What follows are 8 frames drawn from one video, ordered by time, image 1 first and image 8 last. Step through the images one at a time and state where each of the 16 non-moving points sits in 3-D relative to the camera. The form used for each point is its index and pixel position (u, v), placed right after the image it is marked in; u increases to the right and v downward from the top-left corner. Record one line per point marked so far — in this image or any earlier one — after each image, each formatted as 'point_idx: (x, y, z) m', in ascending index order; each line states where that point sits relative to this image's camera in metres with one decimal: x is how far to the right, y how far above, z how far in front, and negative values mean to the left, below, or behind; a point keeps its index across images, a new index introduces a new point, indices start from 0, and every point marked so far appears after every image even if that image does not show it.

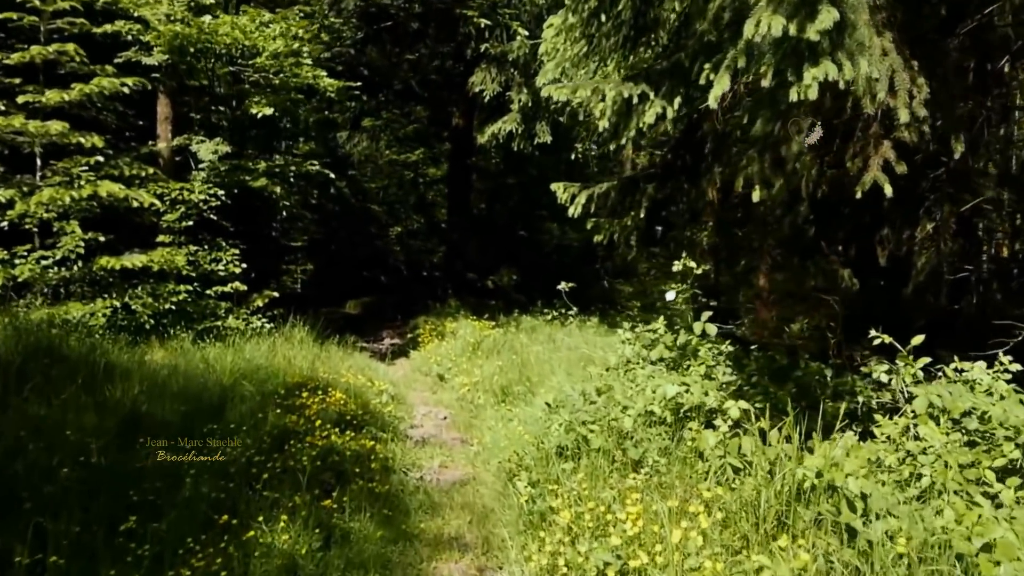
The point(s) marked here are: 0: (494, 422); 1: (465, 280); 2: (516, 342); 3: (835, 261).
0: (-0.1, -1.0, +5.8) m
1: (-1.0, +0.2, +15.9) m
2: (+0.1, -0.7, +9.6) m
3: (+2.5, +0.2, +6.0) m
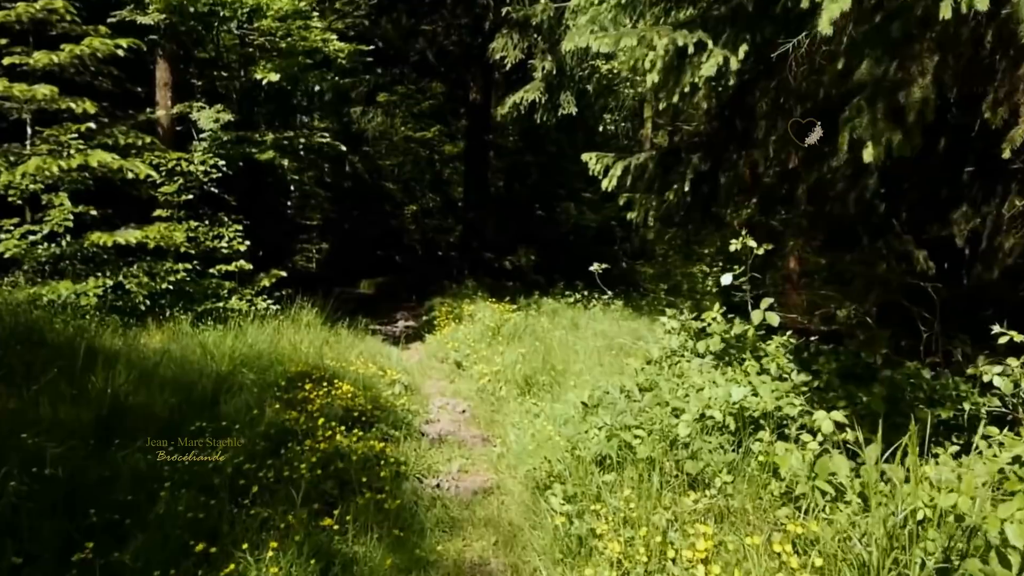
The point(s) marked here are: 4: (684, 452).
0: (+0.1, -0.9, +5.2) m
1: (-0.6, +0.5, +15.3) m
2: (+0.3, -0.5, +9.0) m
3: (+2.7, +0.3, +5.3) m
4: (+0.7, -0.7, +3.3) m
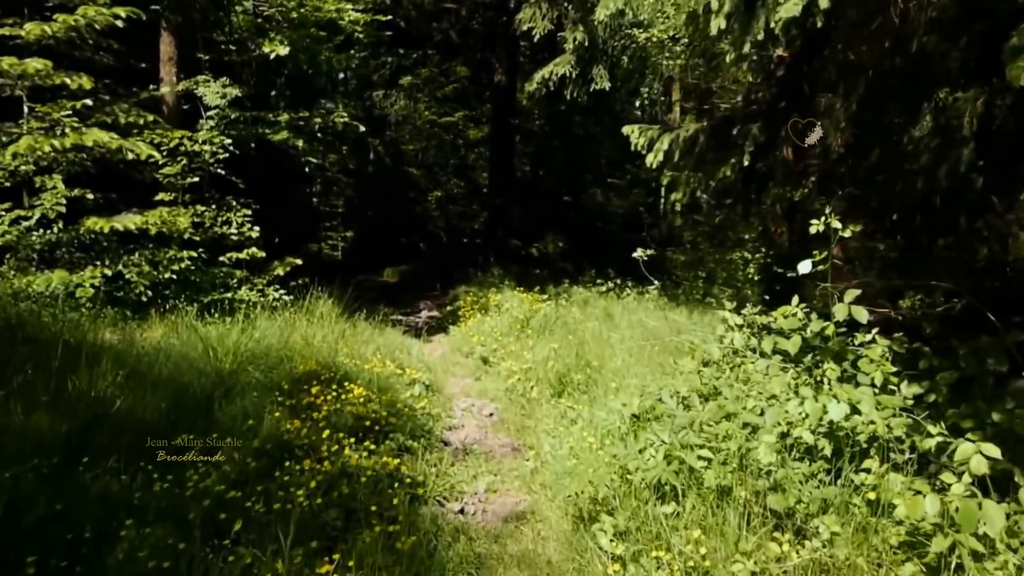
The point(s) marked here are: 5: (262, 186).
0: (+0.3, -0.8, +4.6) m
1: (-0.1, +0.8, +14.7) m
2: (+0.7, -0.4, +8.3) m
3: (+2.9, +0.4, +4.6) m
4: (+0.9, -0.7, +2.7) m
5: (-3.1, +1.3, +9.6) m
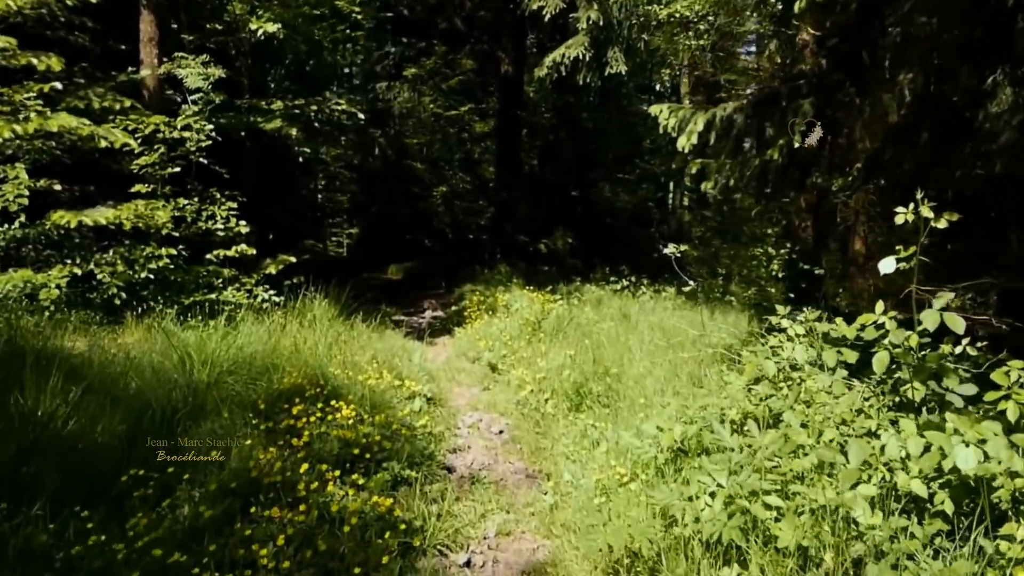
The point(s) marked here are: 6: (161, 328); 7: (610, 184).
0: (+0.3, -0.8, +4.0) m
1: (+0.1, +0.8, +14.1) m
2: (+0.8, -0.3, +7.7) m
3: (+2.9, +0.4, +4.0) m
4: (+0.9, -0.7, +2.1) m
5: (-3.0, +1.3, +9.0) m
6: (-2.5, -0.3, +5.6) m
7: (+2.0, +2.2, +16.5) m
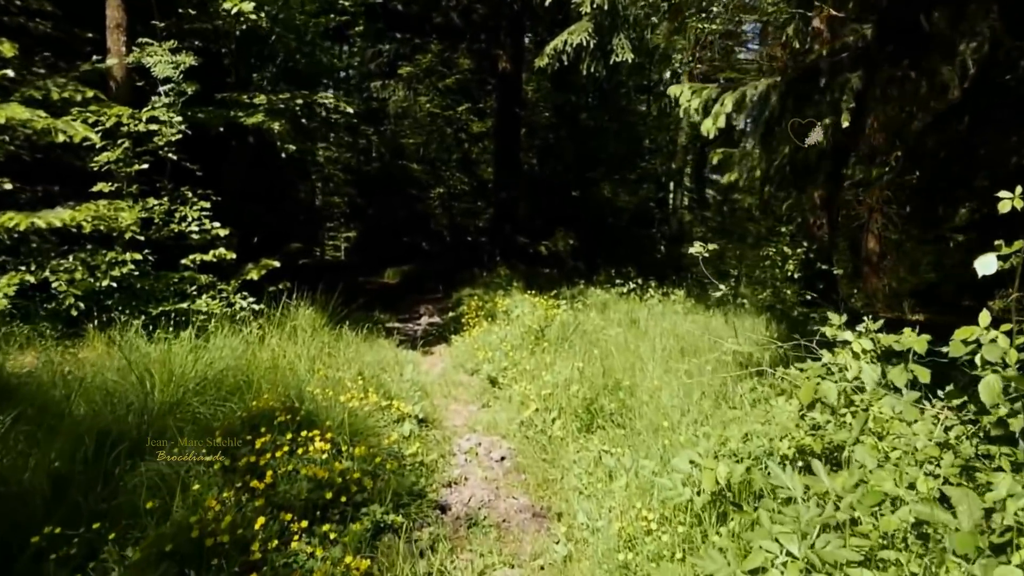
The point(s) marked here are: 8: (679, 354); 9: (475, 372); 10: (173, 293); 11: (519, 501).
0: (+0.3, -0.9, +3.4) m
1: (+0.1, +0.7, +13.5) m
2: (+0.8, -0.4, +7.2) m
3: (+2.9, +0.4, +3.4) m
4: (+0.9, -0.7, +1.5) m
5: (-3.0, +1.2, +8.4) m
6: (-2.5, -0.4, +5.1) m
7: (+2.0, +2.1, +15.9) m
8: (+1.4, -0.5, +6.4) m
9: (-0.3, -0.7, +6.2) m
10: (-2.6, 0.0, +5.9) m
11: (0.0, -0.9, +3.5) m
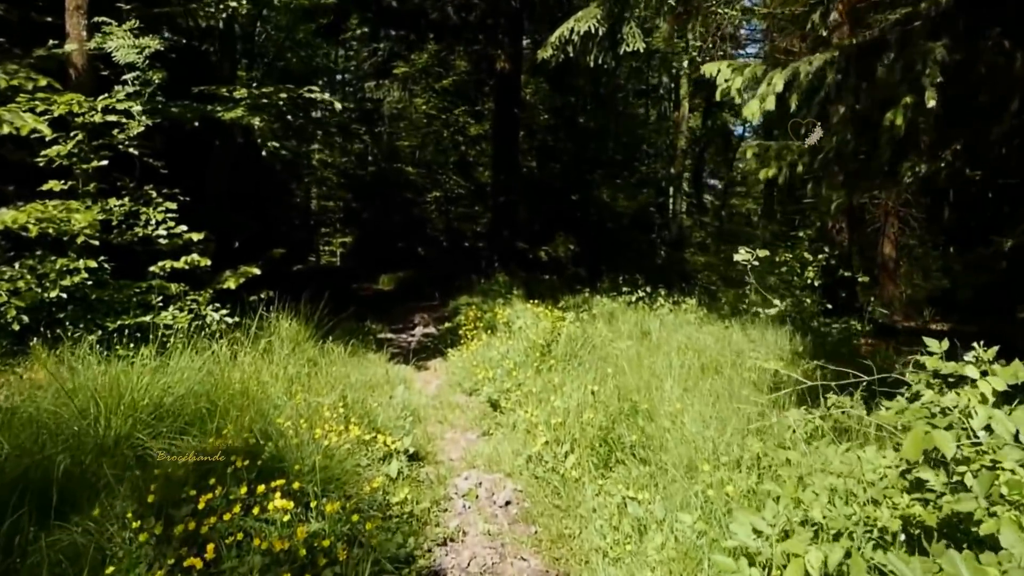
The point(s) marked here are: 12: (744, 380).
0: (+0.4, -0.9, +2.8) m
1: (0.0, +0.6, +12.9) m
2: (+0.8, -0.5, +6.5) m
3: (+3.0, +0.3, +2.8) m
4: (+1.0, -0.7, +0.9) m
5: (-3.0, +1.1, +7.8) m
6: (-2.5, -0.4, +4.4) m
7: (+2.0, +2.0, +15.3) m
8: (+1.4, -0.6, +5.8) m
9: (-0.3, -0.7, +5.5) m
10: (-2.5, -0.1, +5.3) m
11: (+0.1, -1.0, +2.8) m
12: (+1.6, -0.6, +5.5) m
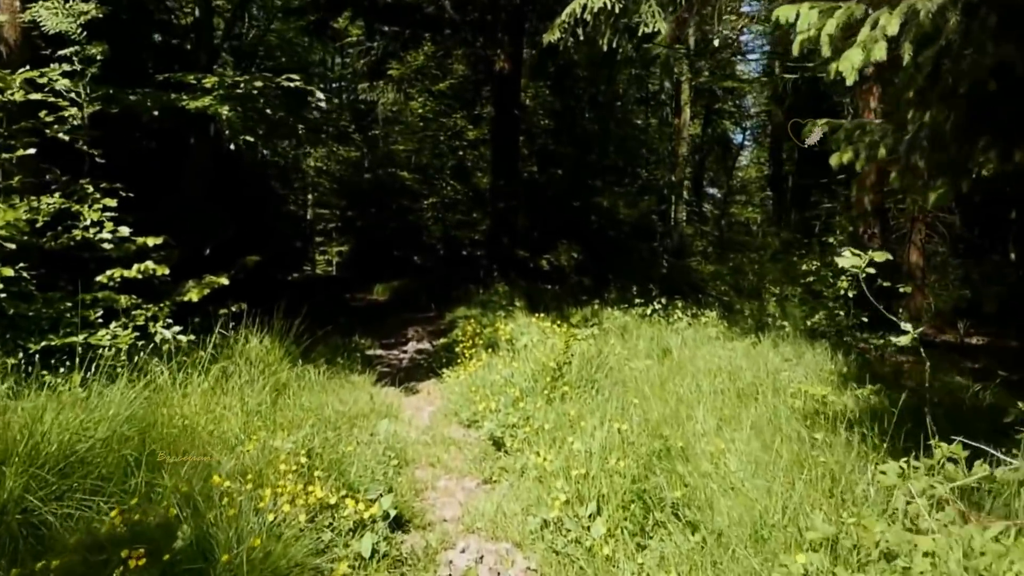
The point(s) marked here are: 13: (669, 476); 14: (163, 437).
0: (+0.4, -1.0, +1.9) m
1: (+0.1, +0.5, +12.0) m
2: (+0.8, -0.5, +5.7) m
3: (+3.0, +0.3, +1.9) m
4: (+1.0, -0.8, 0.0) m
5: (-2.9, +1.0, +6.9) m
6: (-2.5, -0.5, +3.6) m
7: (+2.0, +1.8, +14.5) m
8: (+1.4, -0.7, +4.9) m
9: (-0.2, -0.8, +4.7) m
10: (-2.5, -0.2, +4.4) m
11: (+0.1, -1.0, +2.0) m
12: (+1.7, -0.7, +4.6) m
13: (+0.7, -0.8, +3.3) m
14: (-1.5, -0.6, +3.4) m
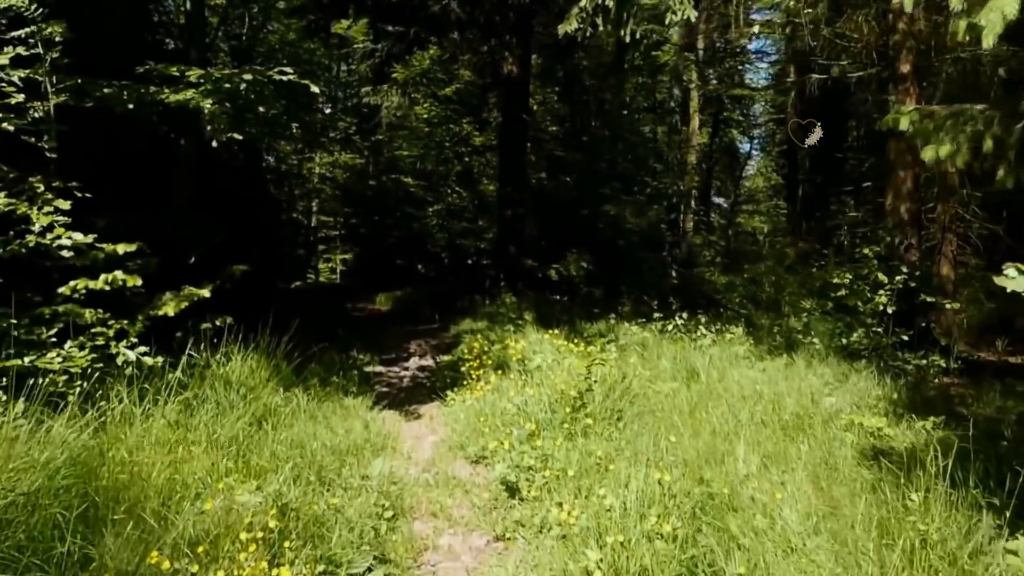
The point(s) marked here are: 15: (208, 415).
0: (+0.5, -1.0, +1.3) m
1: (+0.2, +0.3, +11.4) m
2: (+0.9, -0.7, +5.1) m
3: (+3.1, +0.2, +1.3) m
4: (+1.1, -0.8, -0.6) m
5: (-2.8, +0.9, +6.4) m
6: (-2.4, -0.5, +3.0) m
7: (+2.2, +1.6, +13.9) m
8: (+1.5, -0.8, +4.3) m
9: (-0.2, -0.9, +4.1) m
10: (-2.4, -0.3, +3.8) m
11: (+0.2, -1.1, +1.3) m
12: (+1.7, -0.8, +4.0) m
13: (+0.7, -0.9, +2.7) m
14: (-1.5, -0.7, +2.8) m
15: (-1.5, -0.6, +3.9) m
